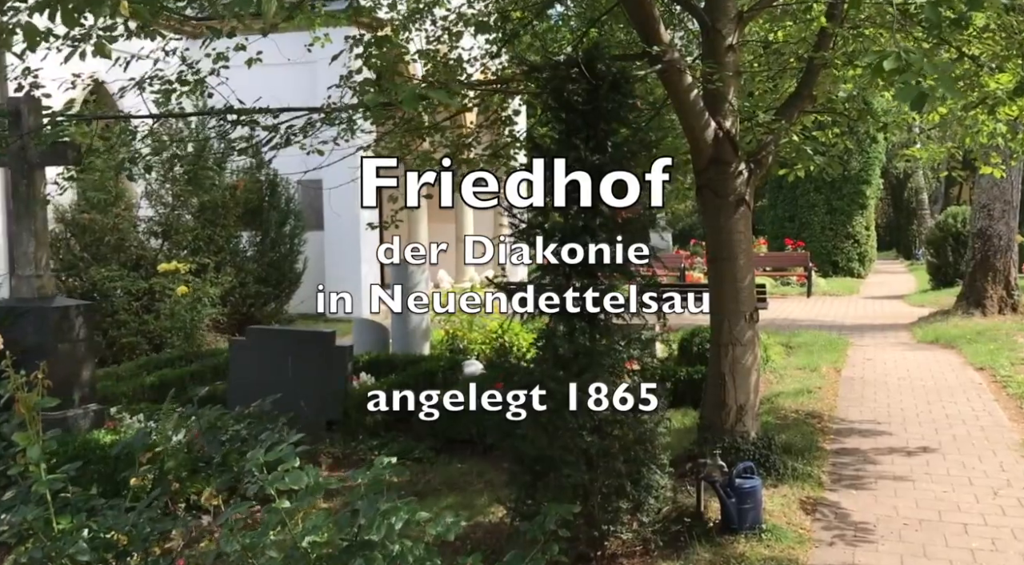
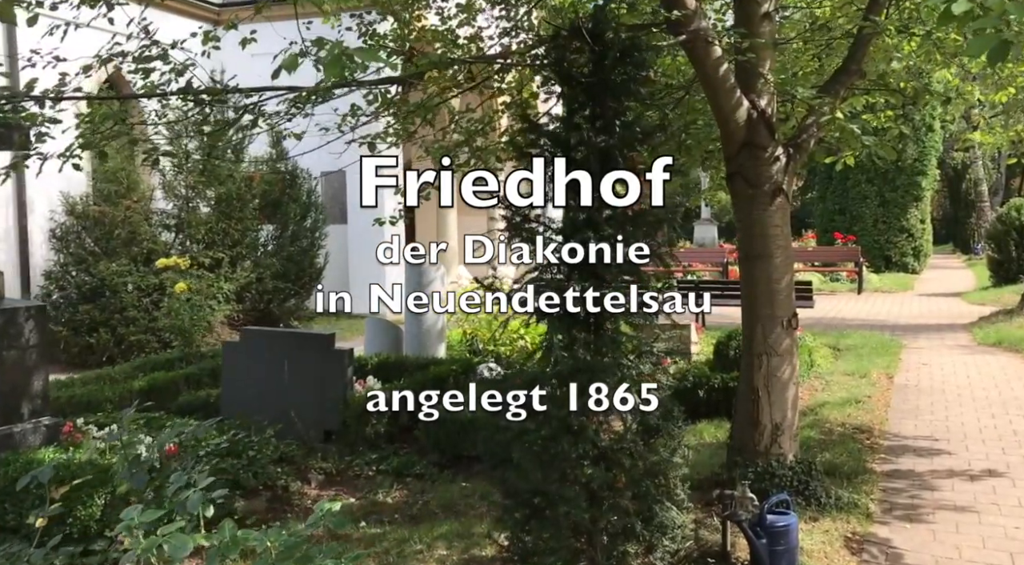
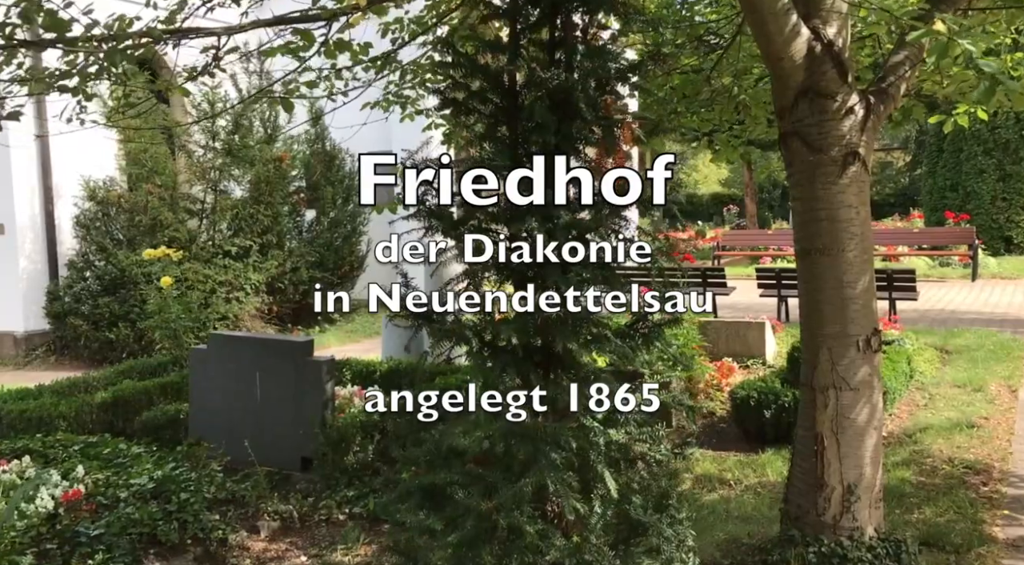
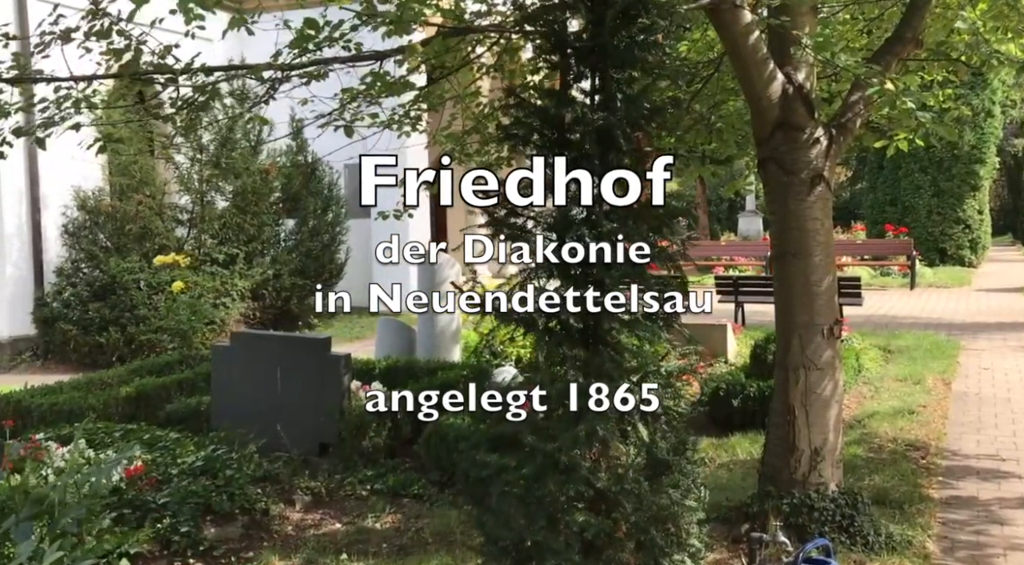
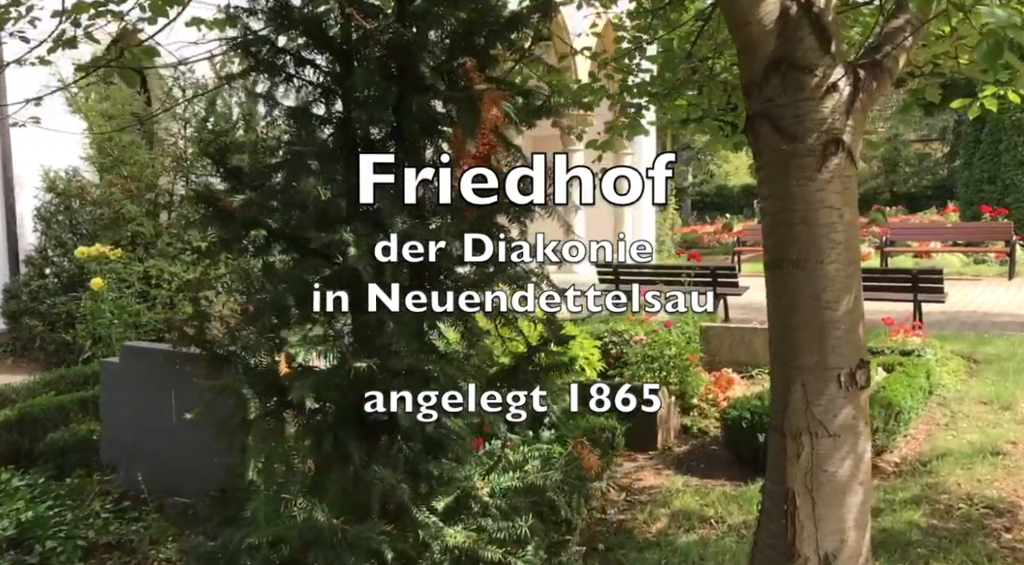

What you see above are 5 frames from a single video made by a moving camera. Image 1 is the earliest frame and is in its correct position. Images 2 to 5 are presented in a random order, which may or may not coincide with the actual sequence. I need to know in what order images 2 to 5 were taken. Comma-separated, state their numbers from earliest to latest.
2, 4, 3, 5
